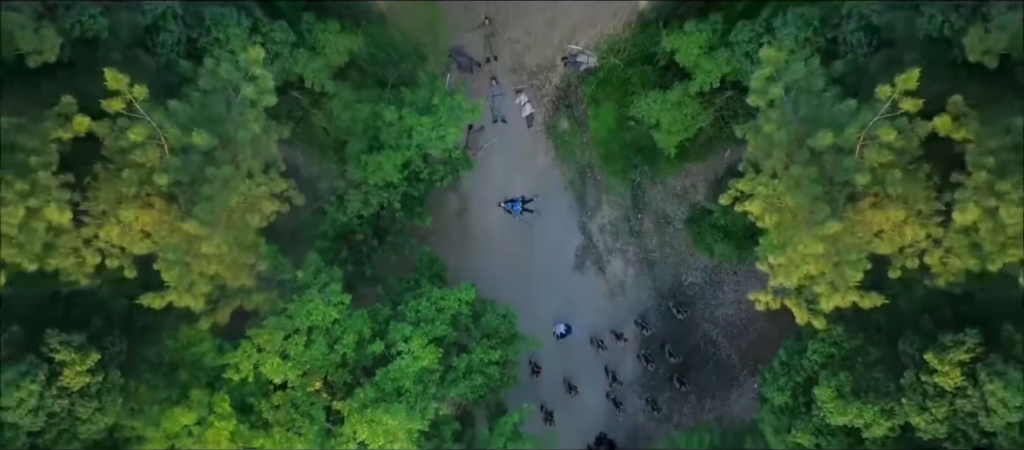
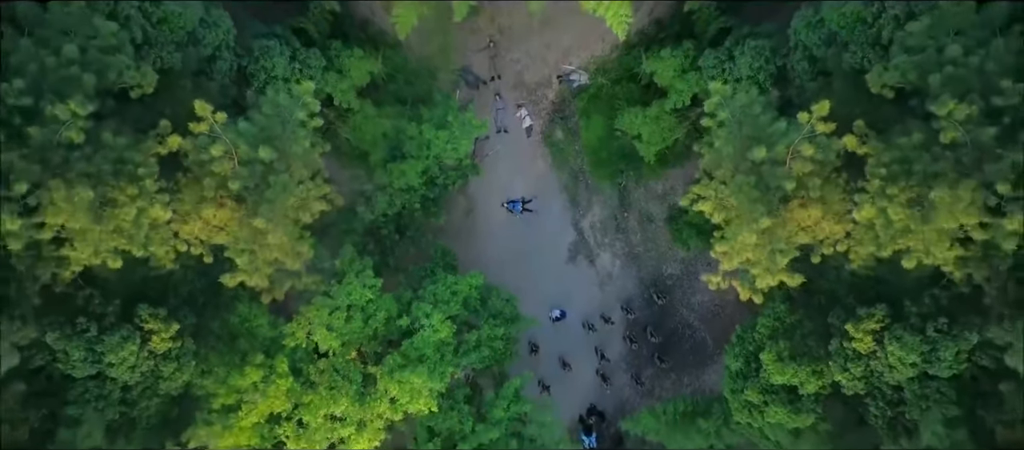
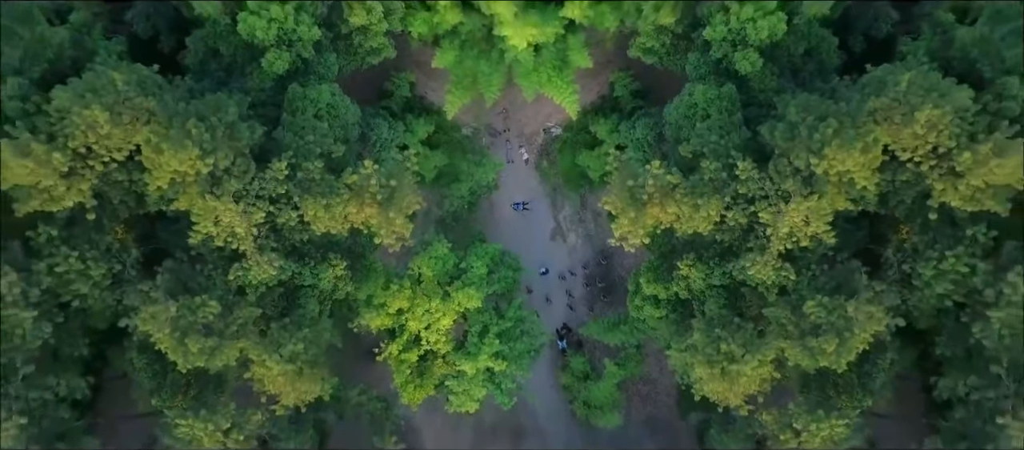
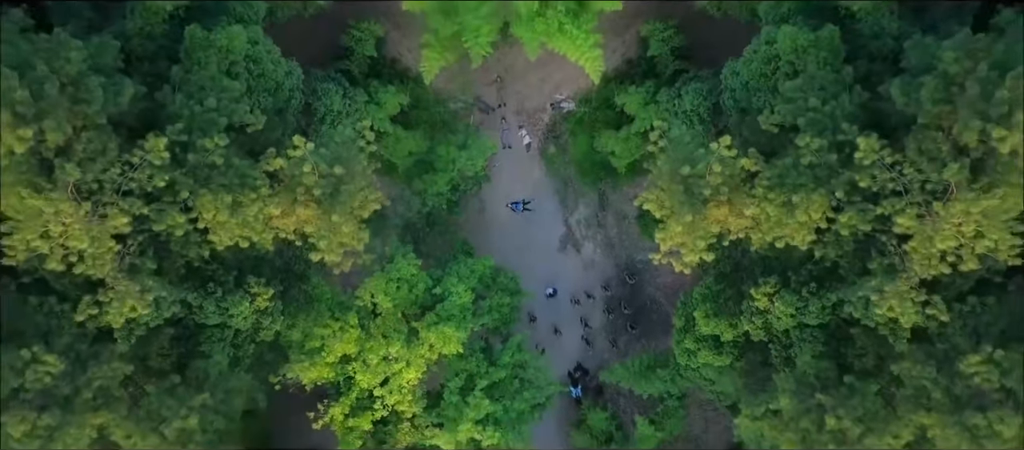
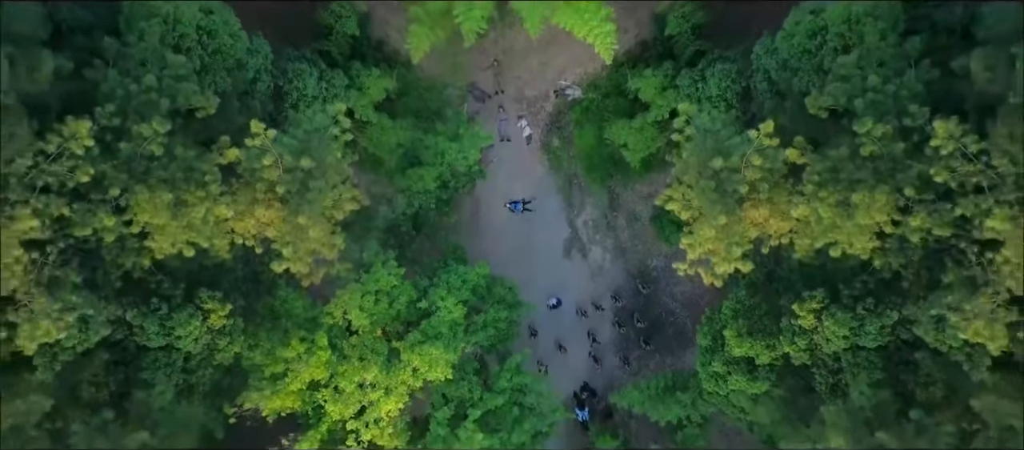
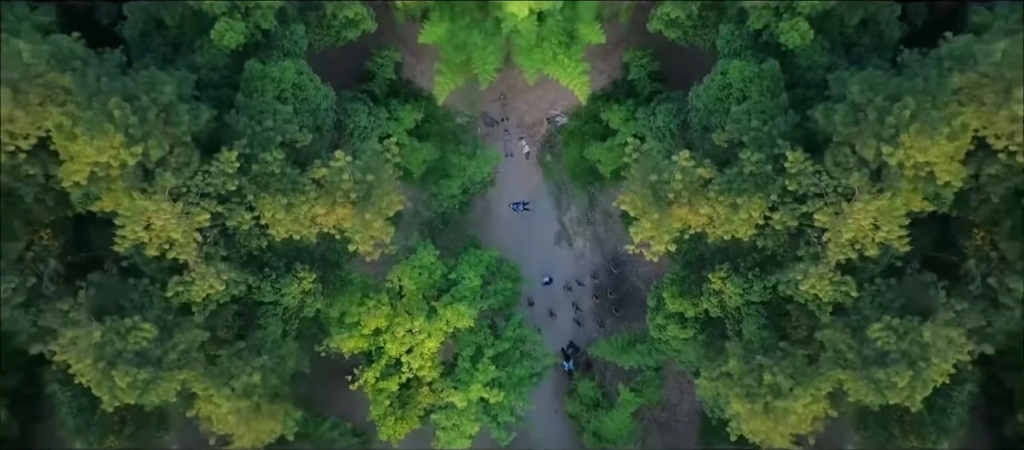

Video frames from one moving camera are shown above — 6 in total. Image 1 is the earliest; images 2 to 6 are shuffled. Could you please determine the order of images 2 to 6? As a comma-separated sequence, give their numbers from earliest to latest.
2, 5, 4, 6, 3
